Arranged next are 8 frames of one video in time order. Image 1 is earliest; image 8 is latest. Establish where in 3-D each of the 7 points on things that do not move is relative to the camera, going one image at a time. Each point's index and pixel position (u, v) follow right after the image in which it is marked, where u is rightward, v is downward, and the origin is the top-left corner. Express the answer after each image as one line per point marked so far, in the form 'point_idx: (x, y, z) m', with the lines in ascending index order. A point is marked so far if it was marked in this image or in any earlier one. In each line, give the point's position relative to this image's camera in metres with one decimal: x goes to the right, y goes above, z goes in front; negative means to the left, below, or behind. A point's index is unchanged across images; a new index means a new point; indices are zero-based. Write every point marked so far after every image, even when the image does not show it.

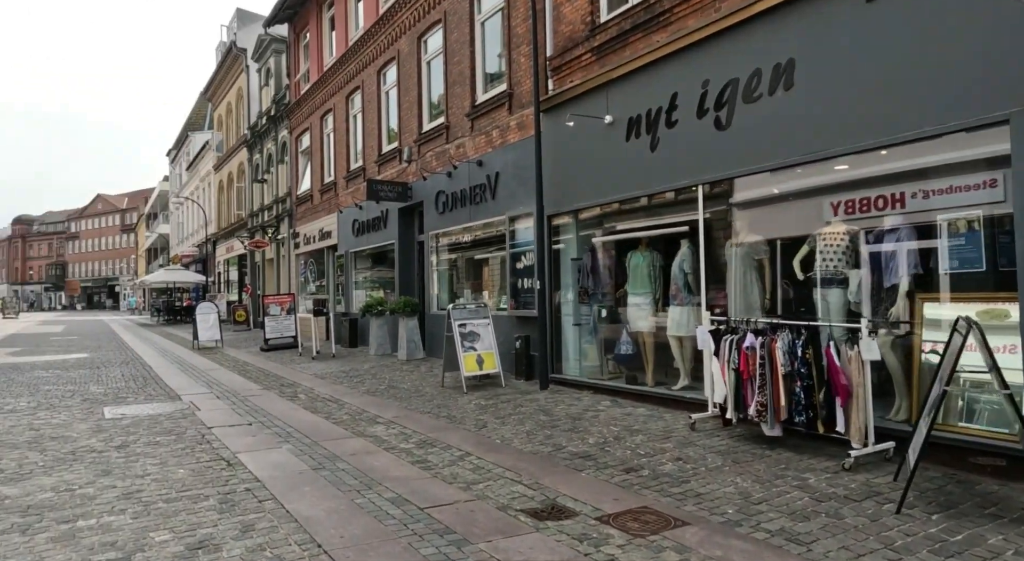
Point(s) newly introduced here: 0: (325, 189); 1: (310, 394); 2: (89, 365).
0: (-5.4, +2.6, +18.8) m
1: (-2.9, -1.6, +9.4) m
2: (-8.8, -1.8, +13.5) m
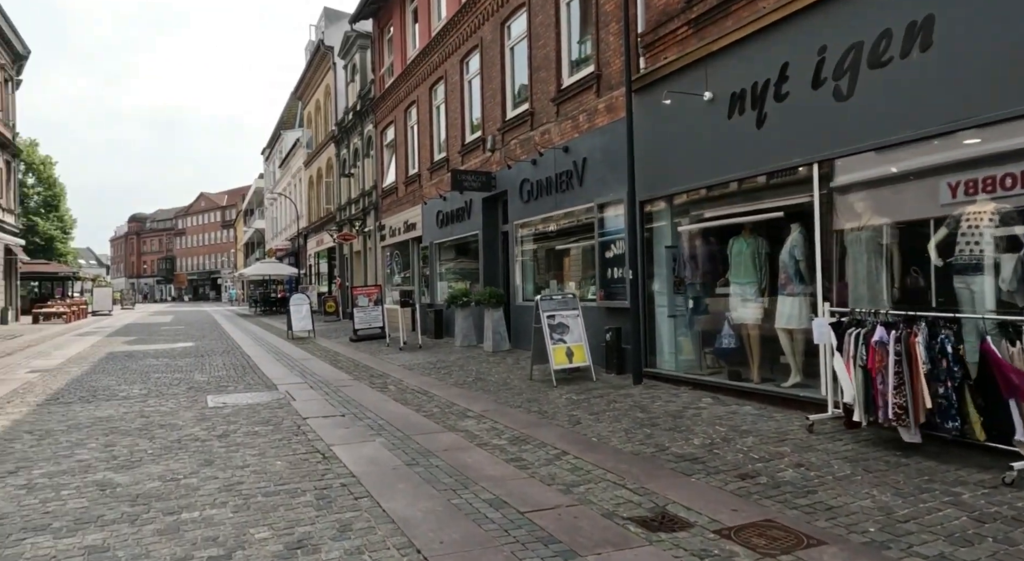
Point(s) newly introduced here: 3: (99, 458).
0: (-3.0, +2.9, +18.9) m
1: (-1.6, -1.5, +9.4) m
2: (-6.9, -1.6, +14.2) m
3: (-3.4, -1.4, +5.3) m
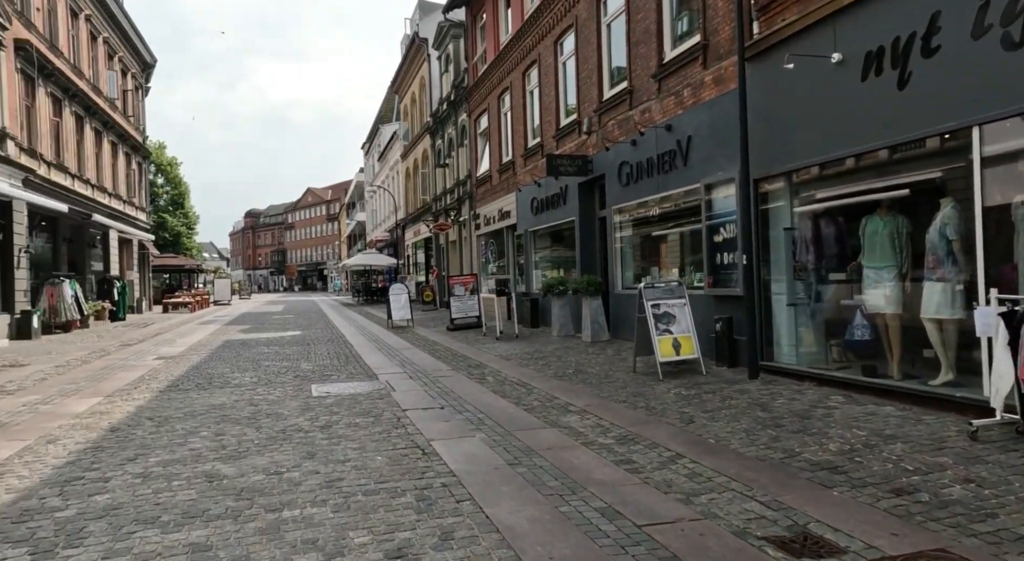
0: (-0.2, +3.2, +18.8) m
1: (-0.2, -1.4, +9.2) m
2: (-4.8, -1.4, +14.7) m
3: (-2.5, -1.4, +5.4) m
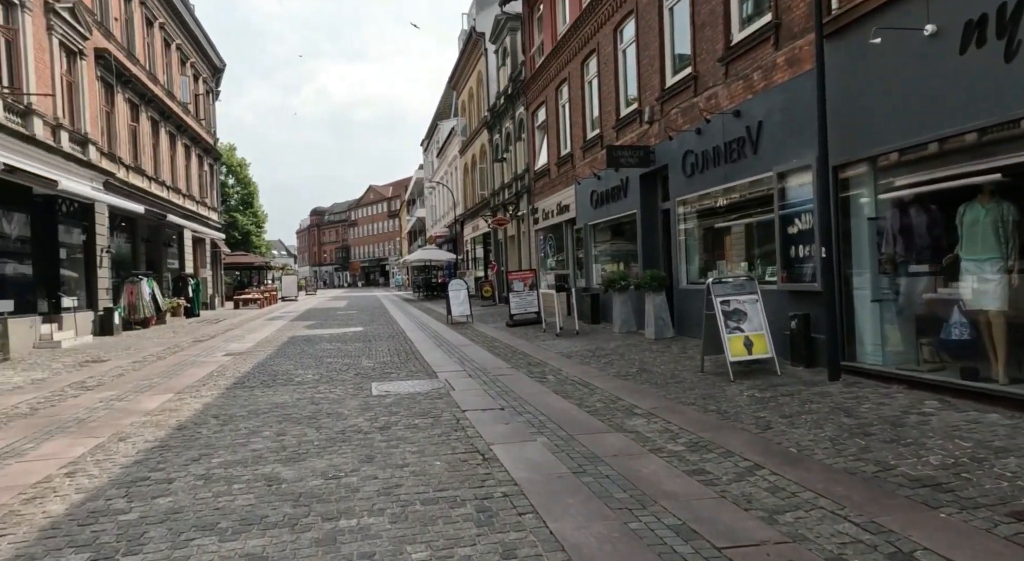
0: (+1.4, +3.4, +18.5) m
1: (+0.6, -1.3, +8.9) m
2: (-3.4, -1.3, +14.9) m
3: (-2.0, -1.4, +5.4) m
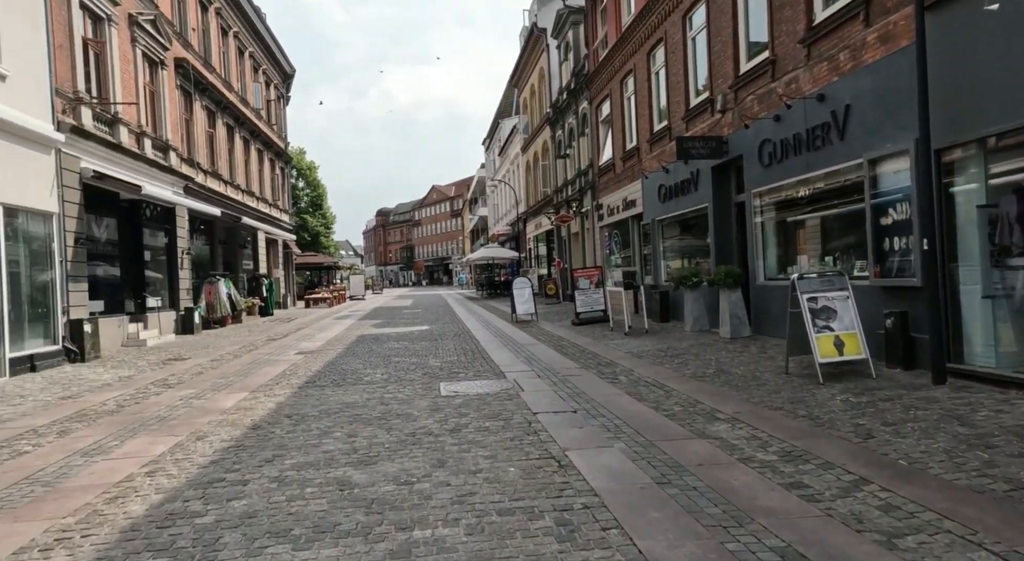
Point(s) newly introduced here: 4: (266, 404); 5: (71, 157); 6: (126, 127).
0: (+3.2, +3.5, +18.0) m
1: (+1.6, -1.3, +8.6) m
2: (-1.9, -1.3, +14.9) m
3: (-1.4, -1.4, +5.3) m
4: (-2.9, -1.4, +7.6) m
5: (-8.3, +2.3, +12.3) m
6: (-8.7, +3.5, +14.6) m
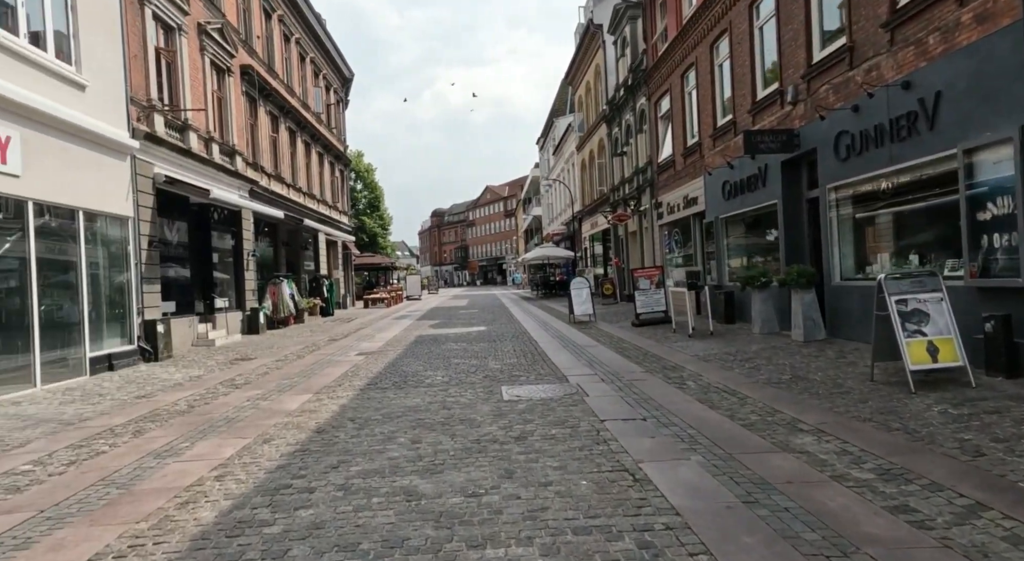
0: (+4.8, +3.5, +17.5) m
1: (+2.4, -1.3, +8.2) m
2: (-0.6, -1.3, +14.8) m
3: (-0.8, -1.4, +5.2) m
4: (-2.1, -1.5, +7.6) m
5: (-7.2, +2.3, +12.7) m
6: (-7.4, +3.4, +15.1) m
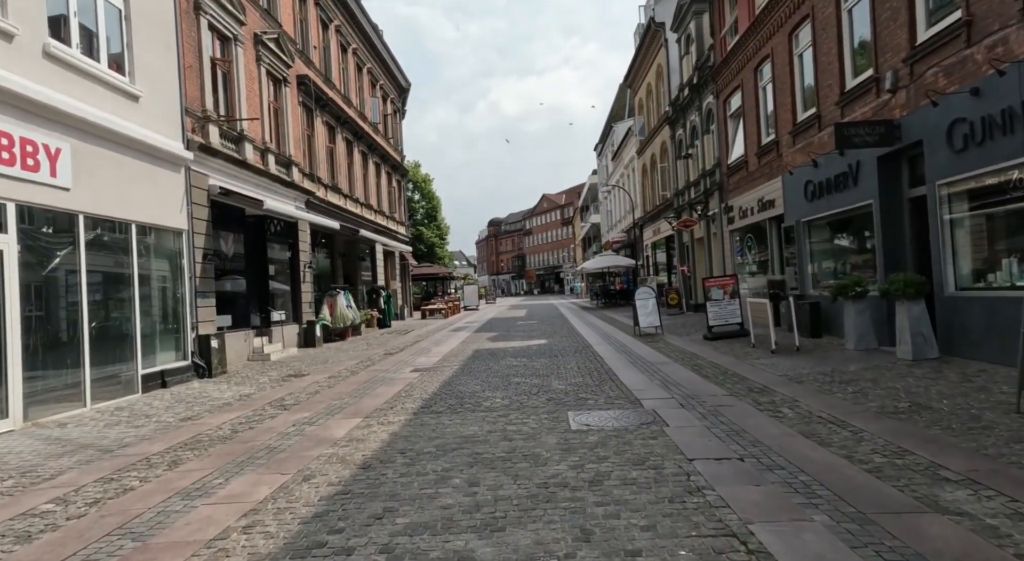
0: (+6.3, +3.2, +16.2) m
1: (+3.1, -1.4, +7.2) m
2: (+0.8, -1.6, +14.0) m
3: (-0.3, -1.5, +4.4) m
4: (-1.4, -1.6, +6.9) m
5: (-6.0, +2.0, +12.5) m
6: (-6.0, +3.1, +14.9) m
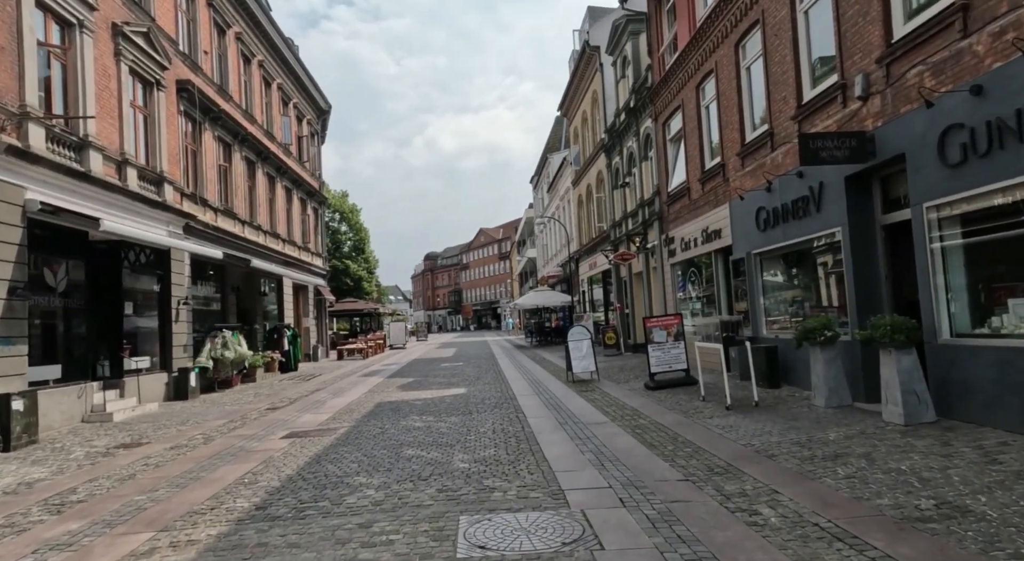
0: (+4.4, +2.3, +14.6) m
1: (+2.1, -1.8, +5.1) m
2: (-0.9, -2.3, +11.6) m
3: (-1.1, -1.7, +2.0) m
4: (-2.4, -2.0, +4.3) m
5: (-7.5, +1.4, +9.7) m
6: (-7.7, +2.4, +12.2) m
